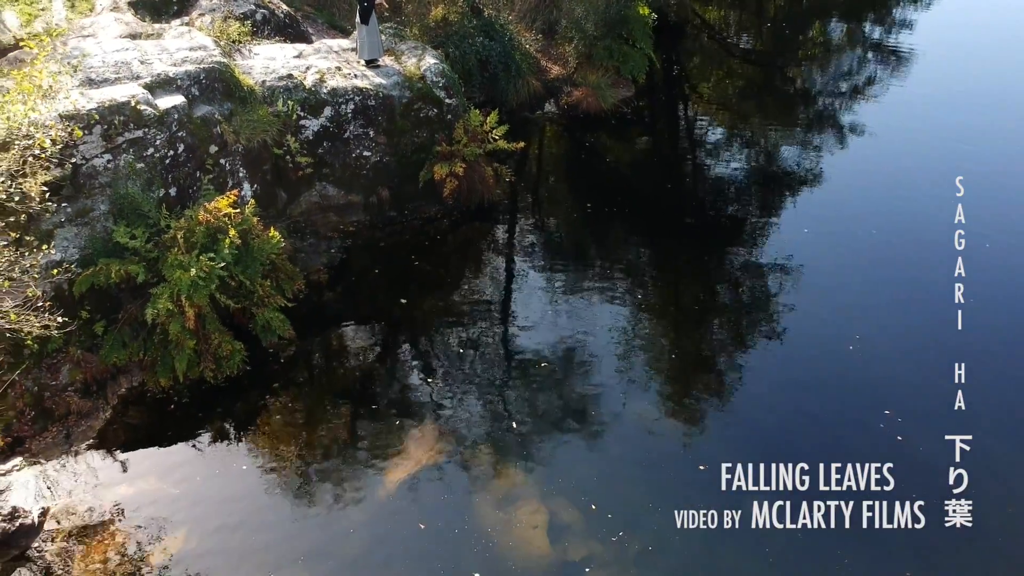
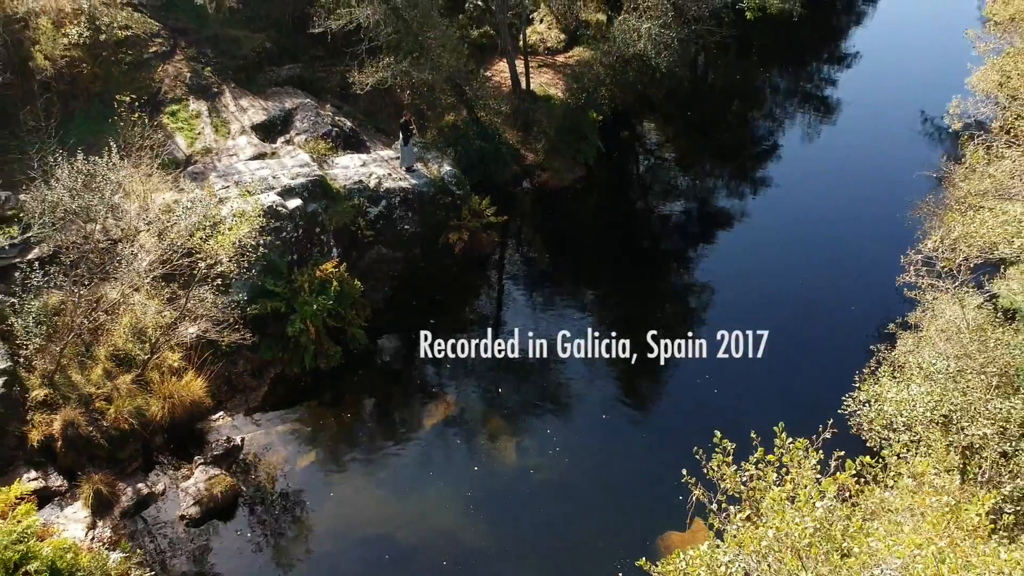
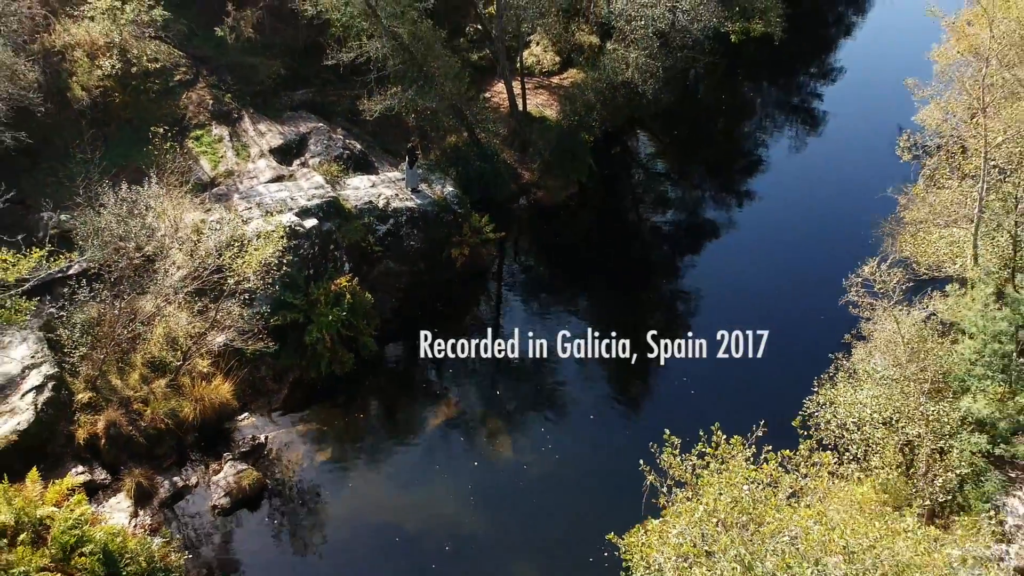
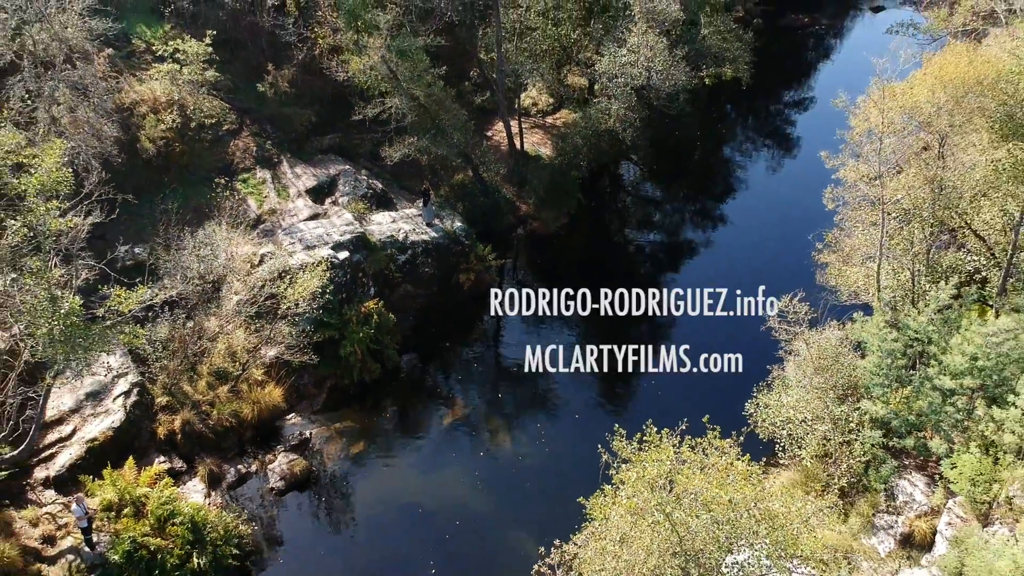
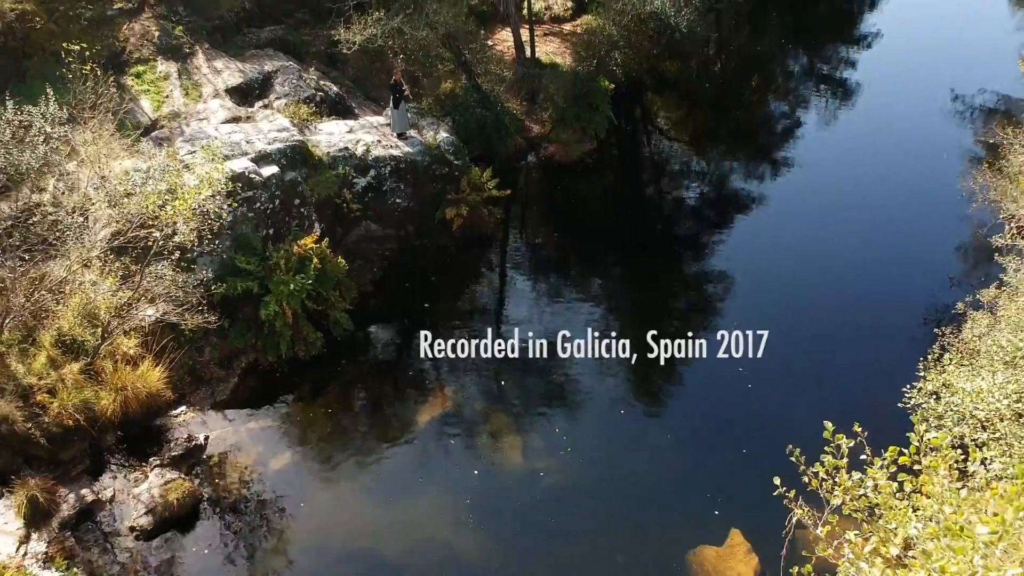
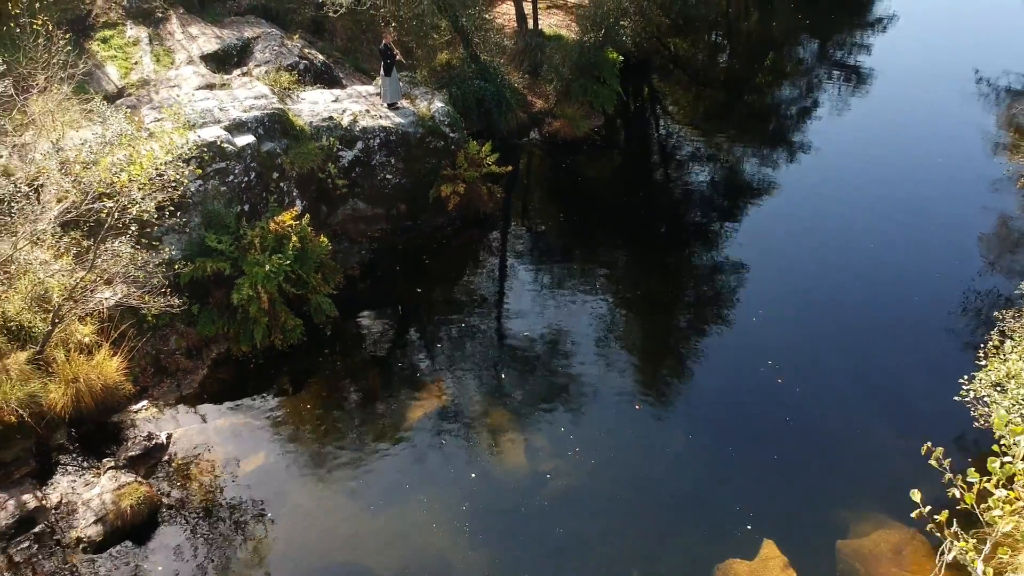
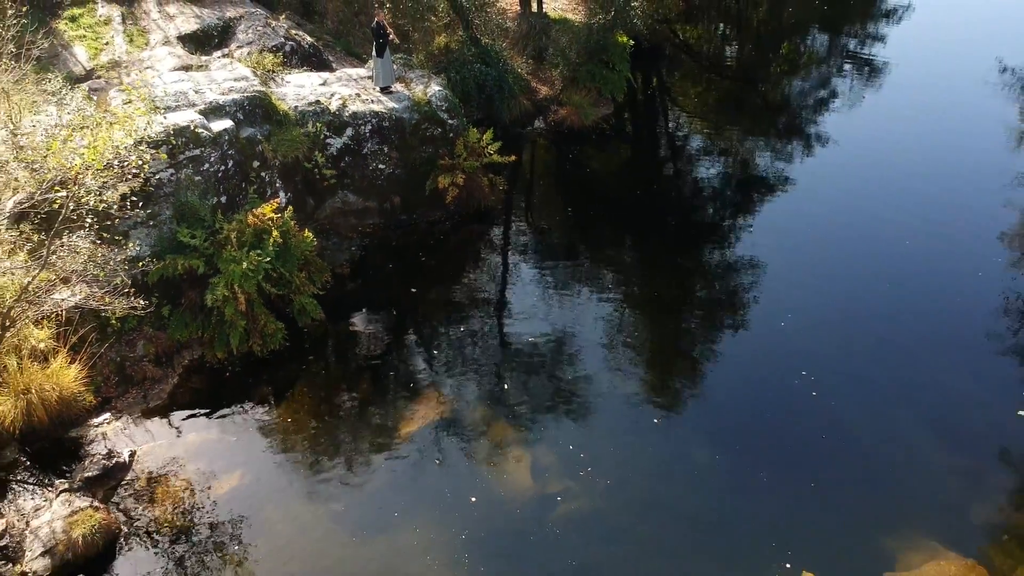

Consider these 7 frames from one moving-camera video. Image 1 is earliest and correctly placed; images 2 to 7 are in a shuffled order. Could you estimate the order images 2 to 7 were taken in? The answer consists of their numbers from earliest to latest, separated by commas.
7, 6, 5, 2, 3, 4
